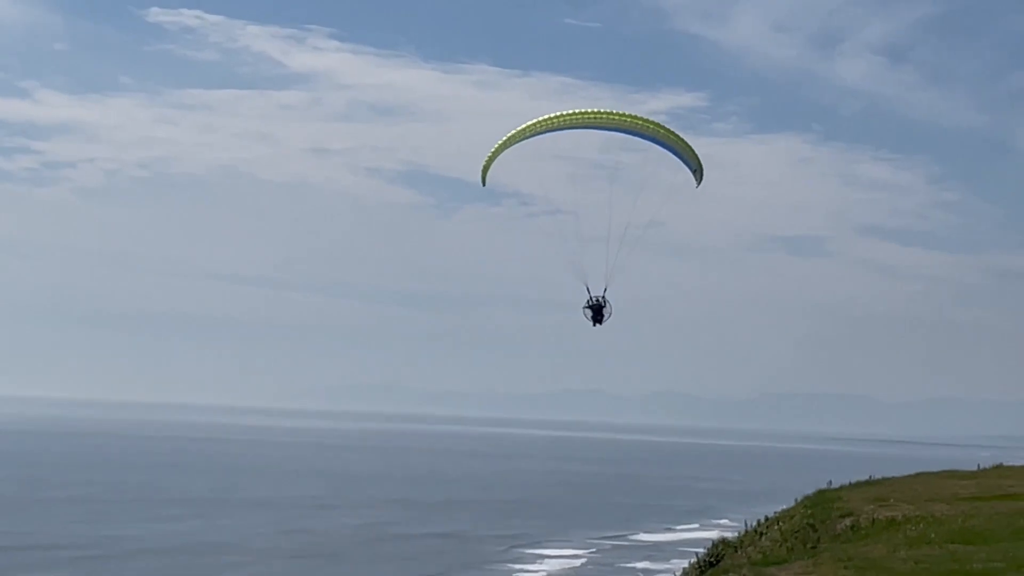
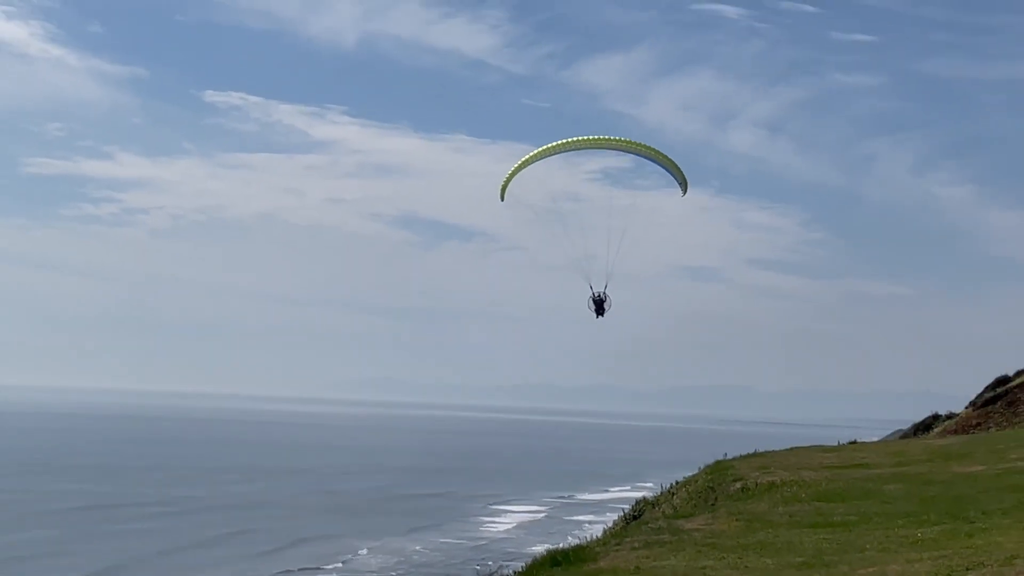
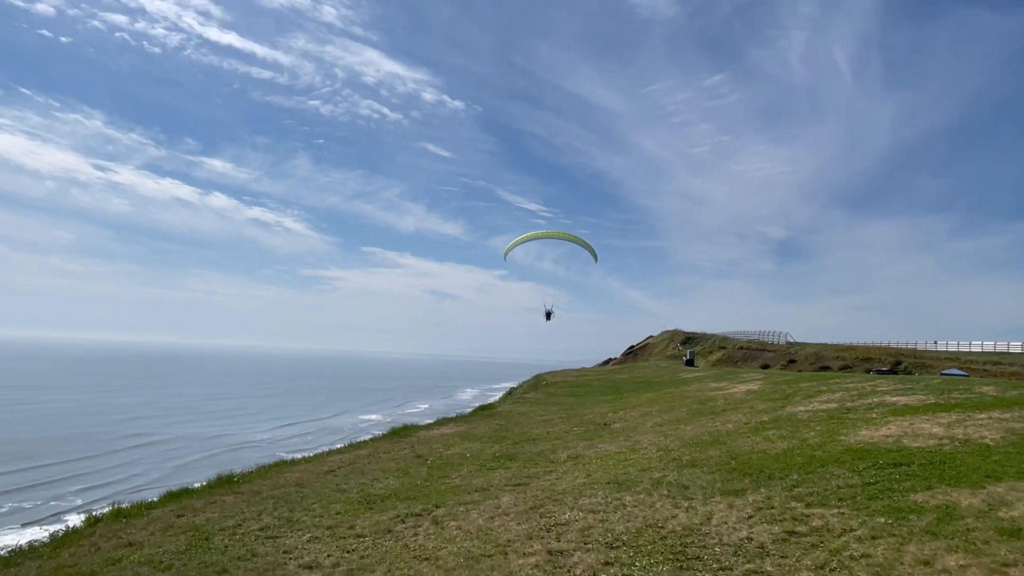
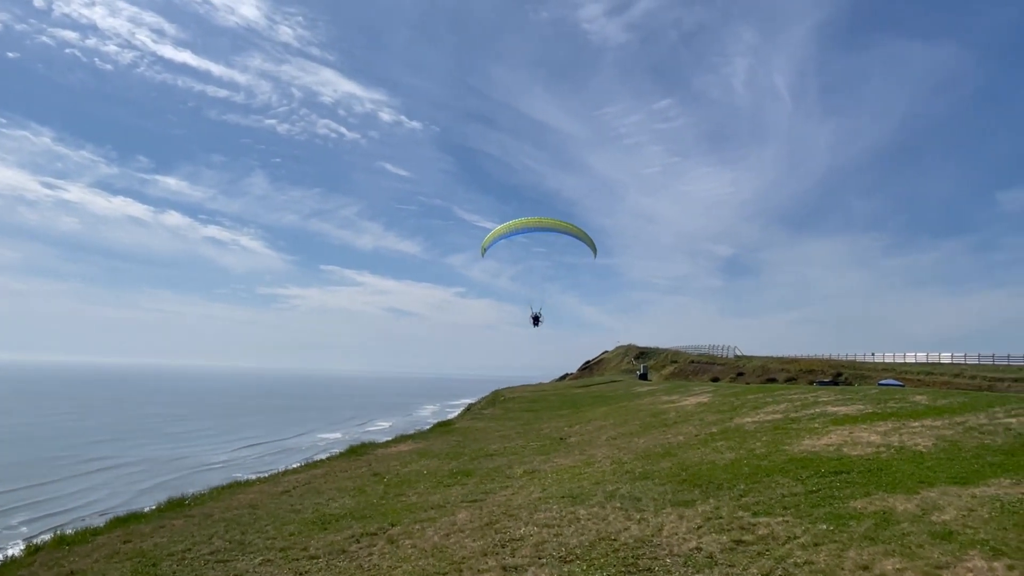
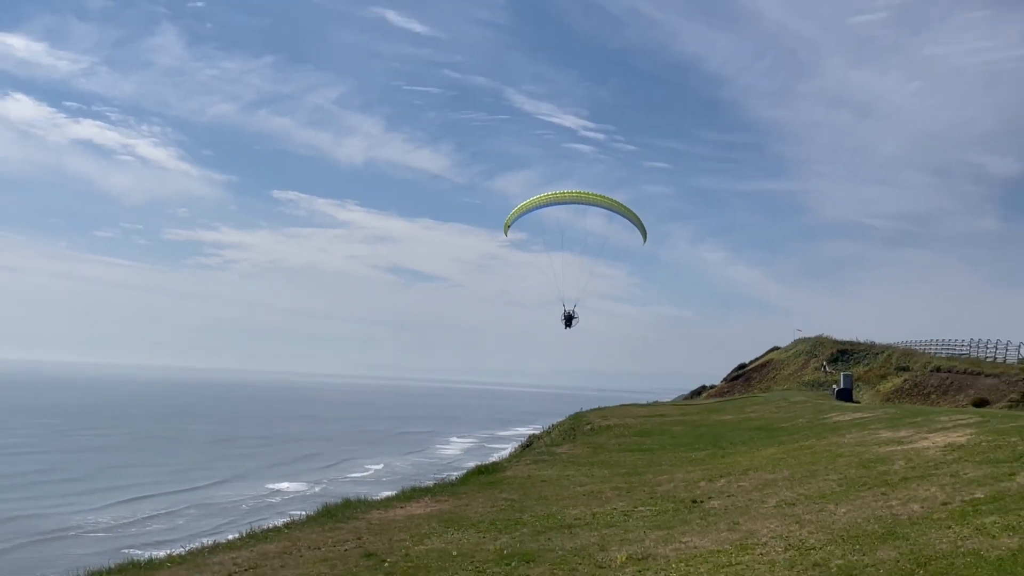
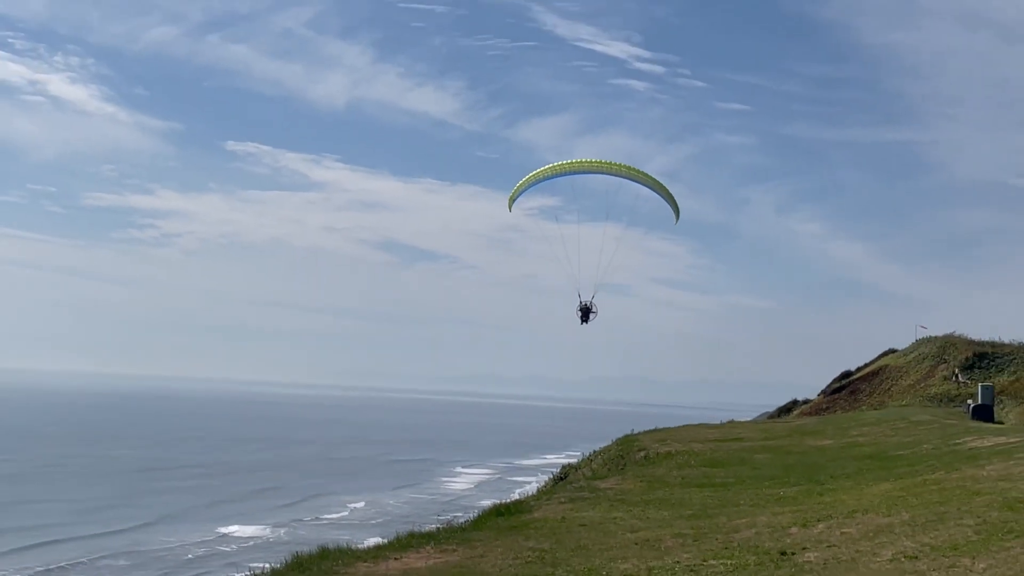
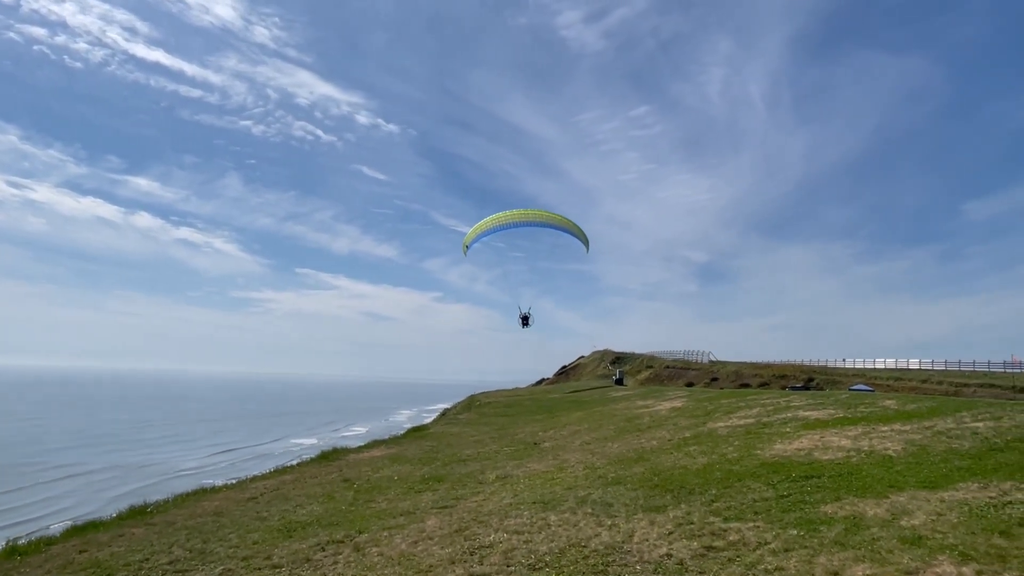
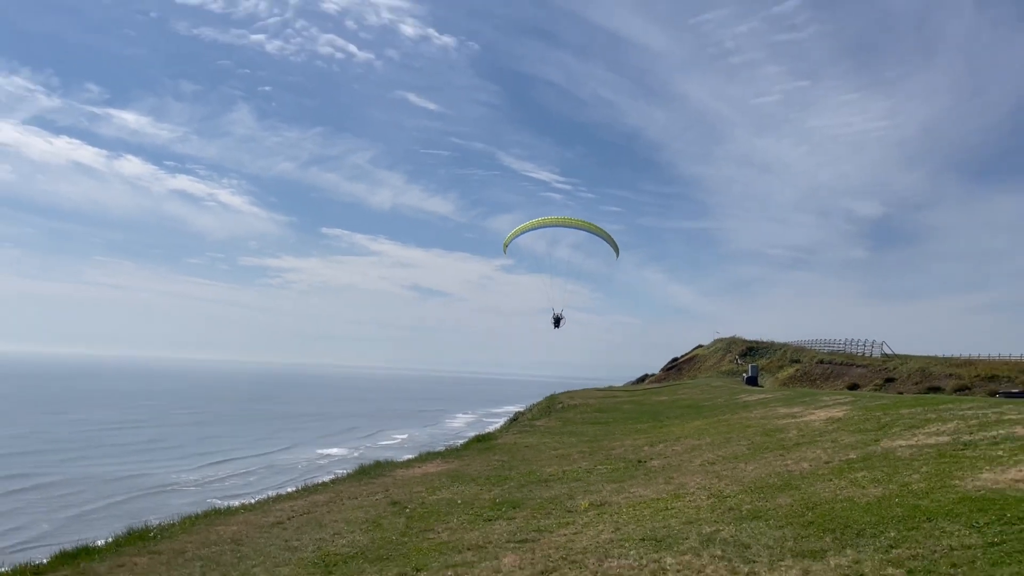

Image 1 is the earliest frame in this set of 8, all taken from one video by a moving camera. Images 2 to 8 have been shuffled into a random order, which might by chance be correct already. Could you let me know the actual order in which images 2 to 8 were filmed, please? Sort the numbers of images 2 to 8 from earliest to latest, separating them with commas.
2, 6, 5, 8, 3, 4, 7
